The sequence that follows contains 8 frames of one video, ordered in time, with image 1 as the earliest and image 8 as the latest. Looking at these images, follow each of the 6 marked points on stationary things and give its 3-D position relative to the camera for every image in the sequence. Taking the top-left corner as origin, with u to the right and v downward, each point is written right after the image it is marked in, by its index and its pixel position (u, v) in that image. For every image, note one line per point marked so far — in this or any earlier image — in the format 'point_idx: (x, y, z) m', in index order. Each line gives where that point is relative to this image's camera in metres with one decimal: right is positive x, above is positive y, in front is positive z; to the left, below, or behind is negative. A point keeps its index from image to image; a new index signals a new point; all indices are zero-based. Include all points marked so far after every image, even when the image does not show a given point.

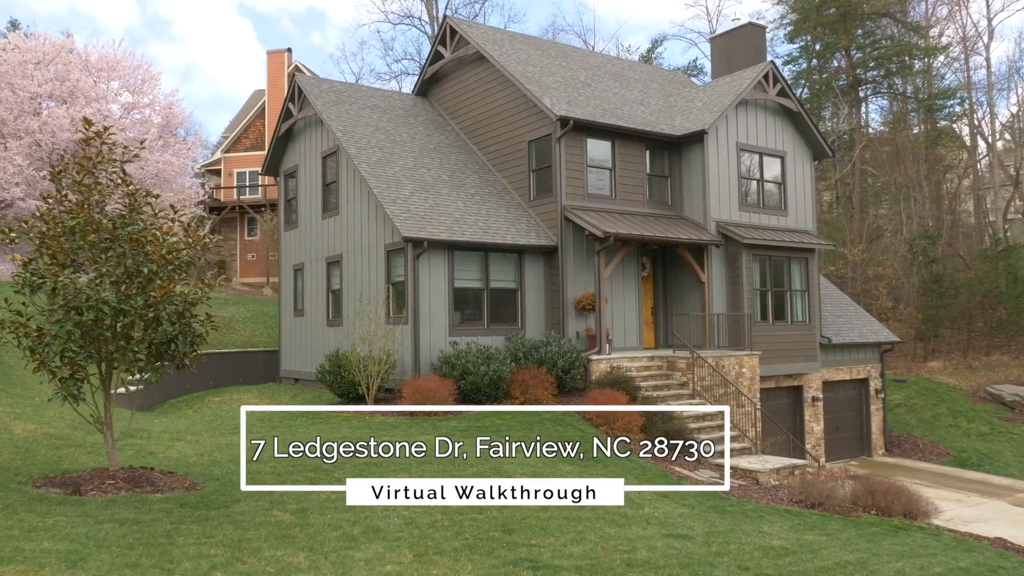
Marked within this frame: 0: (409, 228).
0: (-1.7, +1.0, +14.9) m
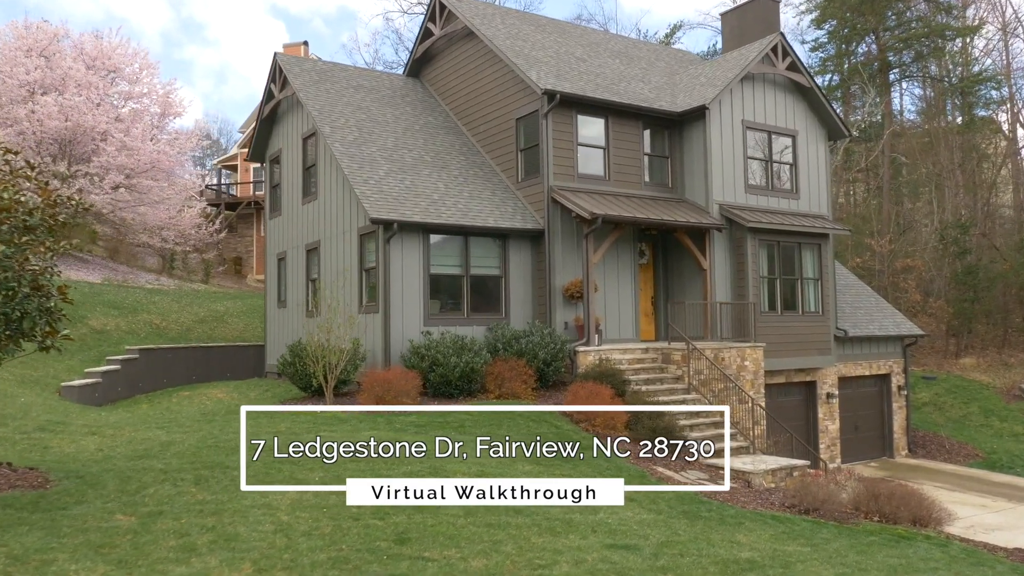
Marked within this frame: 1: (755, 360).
0: (-2.1, +1.2, +13.9) m
1: (+4.1, -1.2, +15.2) m
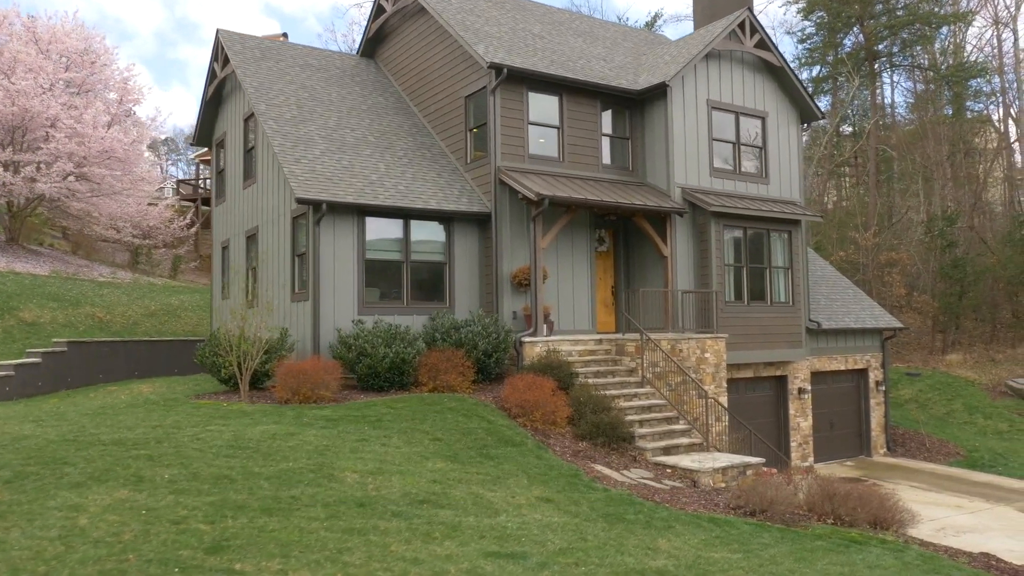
0: (-2.9, +1.4, +12.9) m
1: (+3.2, -1.0, +14.3) m
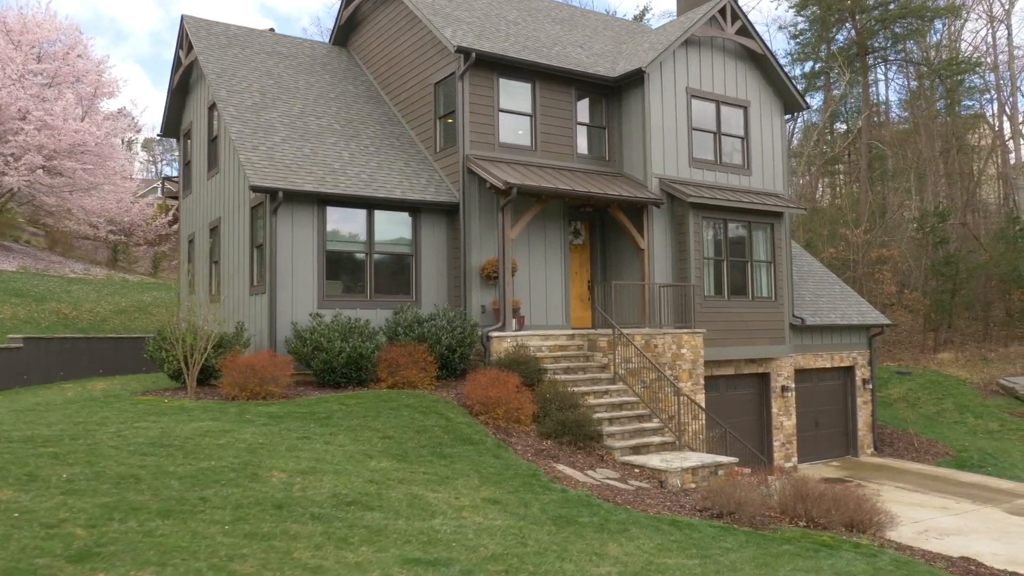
0: (-3.4, +1.5, +12.4) m
1: (+2.8, -0.9, +13.8) m
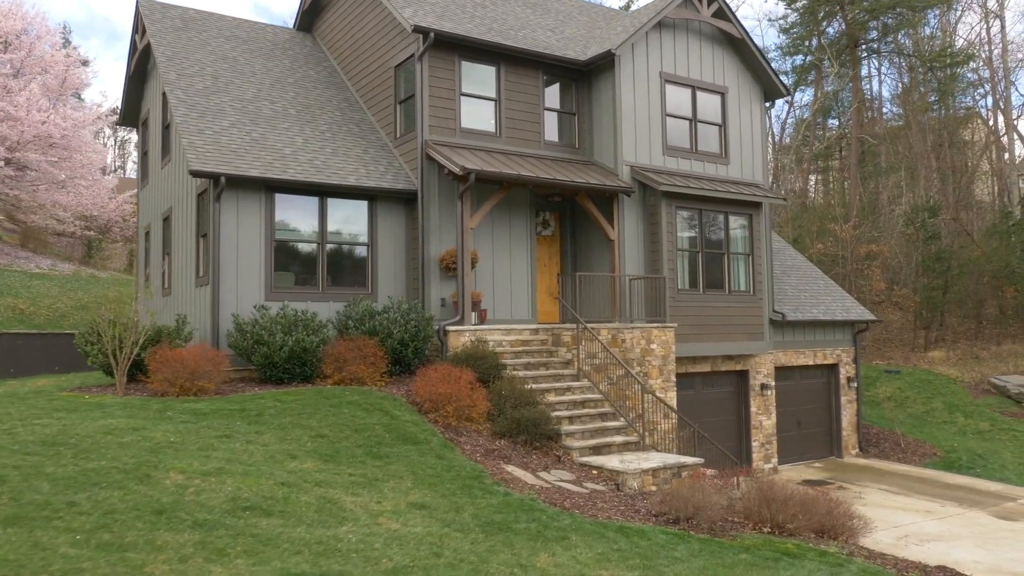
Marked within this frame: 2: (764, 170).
0: (-4.0, +1.6, +11.7) m
1: (+2.2, -0.8, +13.1) m
2: (+4.5, +2.1, +16.1) m
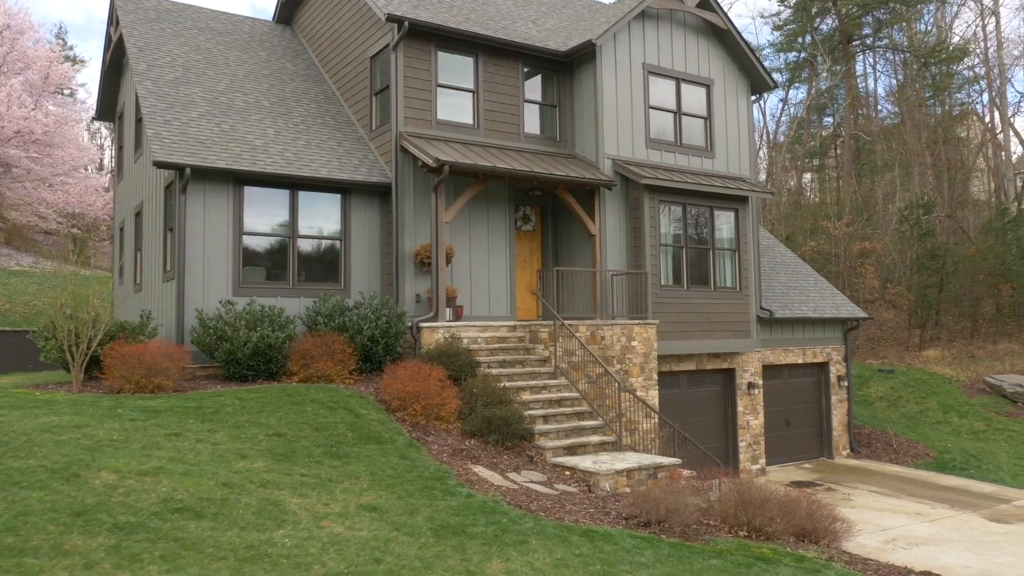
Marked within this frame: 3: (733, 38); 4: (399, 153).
0: (-4.3, +1.7, +11.4) m
1: (+1.9, -0.8, +12.7) m
2: (+4.2, +2.2, +15.7) m
3: (+3.7, +4.2, +15.2) m
4: (-1.6, +1.9, +12.6) m
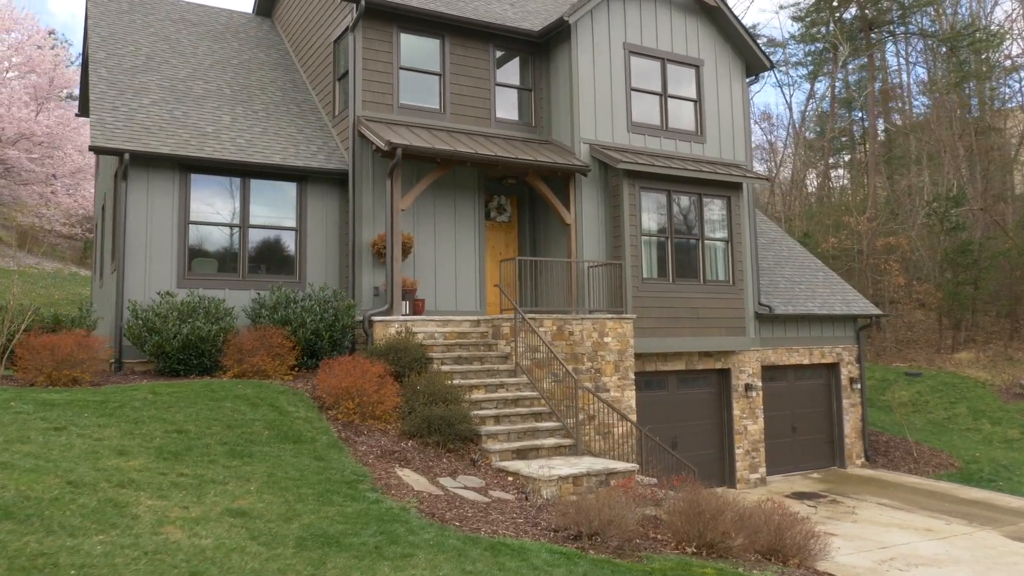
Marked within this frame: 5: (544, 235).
0: (-4.8, +1.8, +10.8) m
1: (+1.4, -0.6, +11.8) m
2: (+3.8, +2.3, +14.7) m
3: (+3.4, +4.3, +14.2) m
4: (-2.0, +2.0, +11.9) m
5: (+0.5, +0.8, +13.4) m
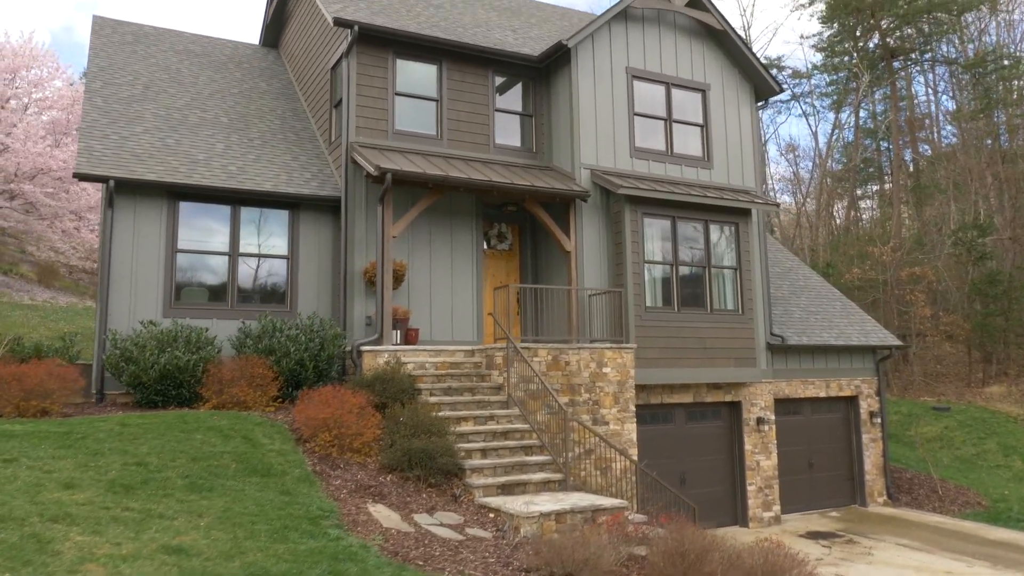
0: (-4.9, +1.5, +10.7) m
1: (+1.4, -1.0, +11.4) m
2: (+3.9, +1.8, +14.3) m
3: (+3.4, +3.8, +13.9) m
4: (-2.1, +1.6, +11.7) m
5: (+0.5, +0.4, +13.1) m
